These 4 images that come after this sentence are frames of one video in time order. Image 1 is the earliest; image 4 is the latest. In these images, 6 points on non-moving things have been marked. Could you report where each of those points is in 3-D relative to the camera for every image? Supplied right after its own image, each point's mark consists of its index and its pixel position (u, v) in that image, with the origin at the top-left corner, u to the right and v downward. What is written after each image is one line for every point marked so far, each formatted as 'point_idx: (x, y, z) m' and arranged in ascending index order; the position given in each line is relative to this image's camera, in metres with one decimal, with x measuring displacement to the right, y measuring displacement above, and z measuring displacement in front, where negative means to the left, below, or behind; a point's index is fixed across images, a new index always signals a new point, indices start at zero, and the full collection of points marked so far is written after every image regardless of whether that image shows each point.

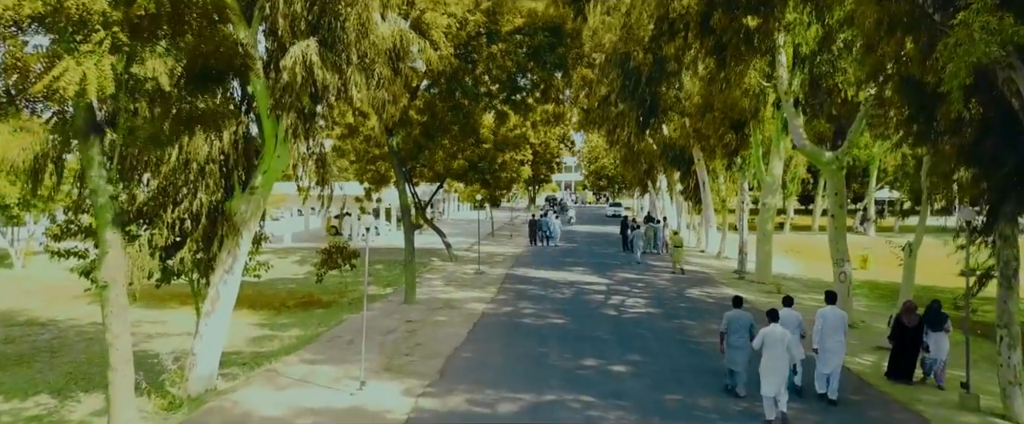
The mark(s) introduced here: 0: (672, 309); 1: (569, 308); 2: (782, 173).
0: (+3.8, -2.3, +14.5) m
1: (+1.3, -2.3, +14.5) m
2: (+8.5, +1.2, +19.1) m
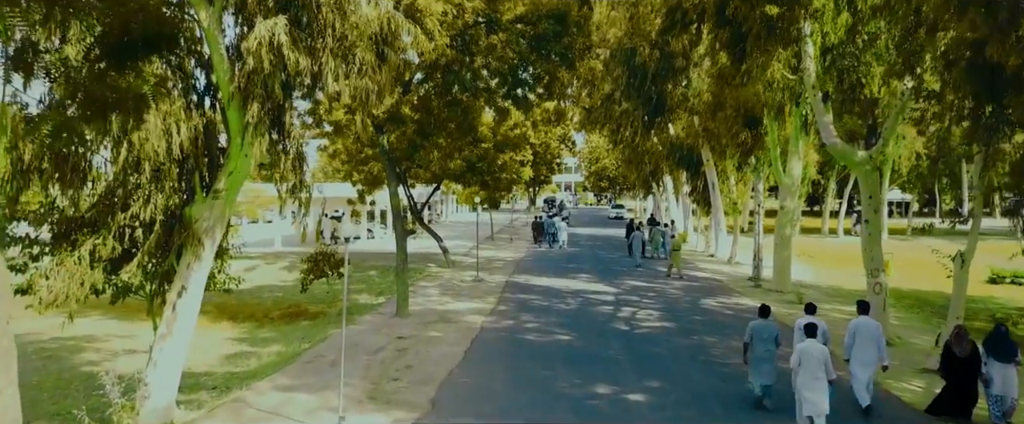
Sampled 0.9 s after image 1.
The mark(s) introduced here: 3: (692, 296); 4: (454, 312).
0: (+3.8, -2.4, +13.3) m
1: (+1.4, -2.4, +13.3) m
2: (+8.5, +1.1, +17.9) m
3: (+4.8, -2.3, +16.4) m
4: (-1.4, -2.4, +14.5) m
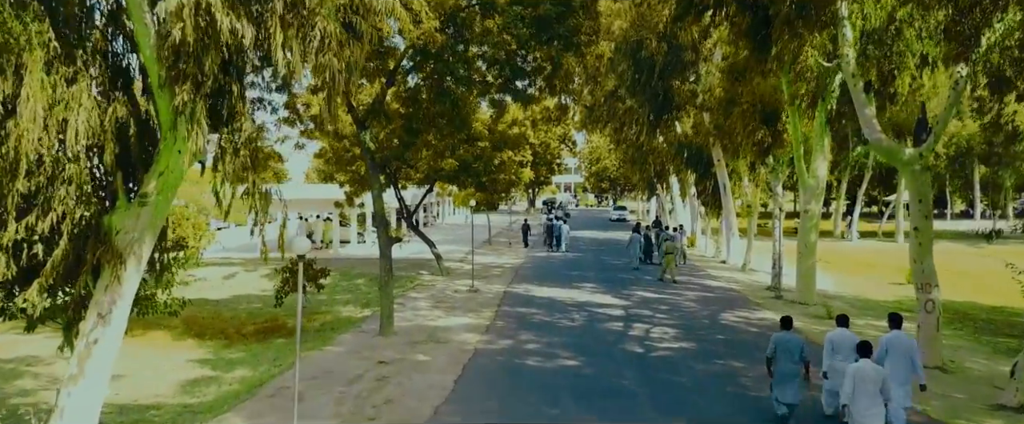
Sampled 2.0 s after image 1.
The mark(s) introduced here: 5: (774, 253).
0: (+3.8, -2.5, +11.7) m
1: (+1.3, -2.5, +11.7) m
2: (+8.4, +1.0, +16.4) m
3: (+4.8, -2.4, +14.8) m
4: (-1.4, -2.5, +13.0) m
5: (+7.9, -1.2, +18.2) m
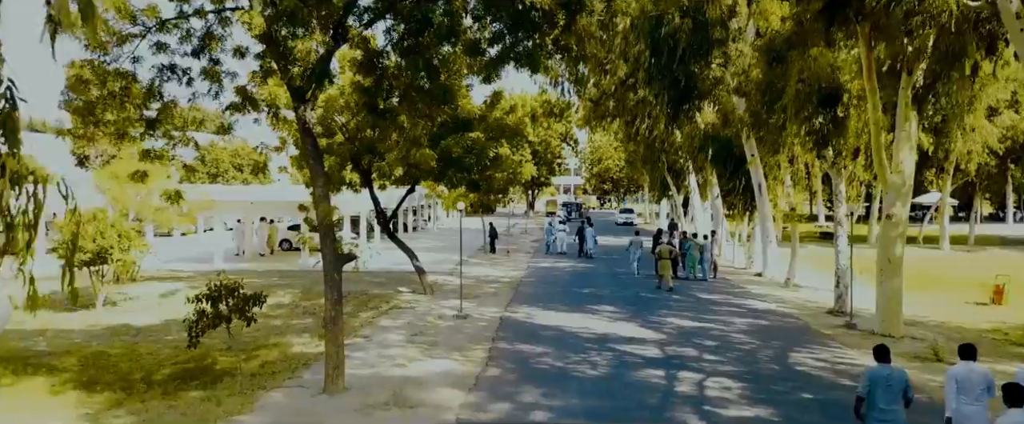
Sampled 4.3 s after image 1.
0: (+3.8, -2.6, +8.1) m
1: (+1.3, -2.6, +8.1) m
2: (+8.4, +0.9, +12.8) m
3: (+4.8, -2.5, +11.2) m
4: (-1.4, -2.6, +9.3) m
5: (+7.8, -1.3, +14.6) m
